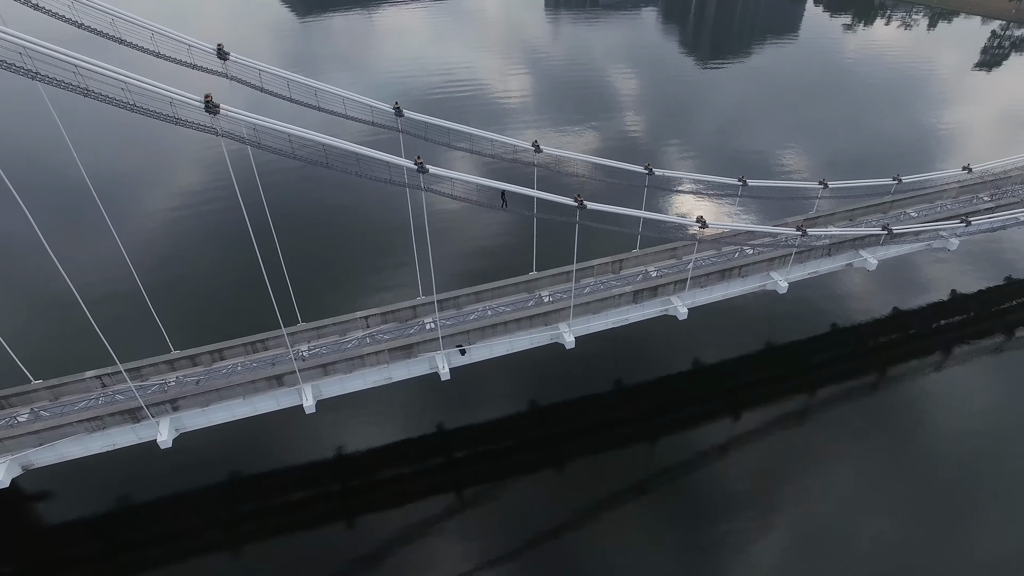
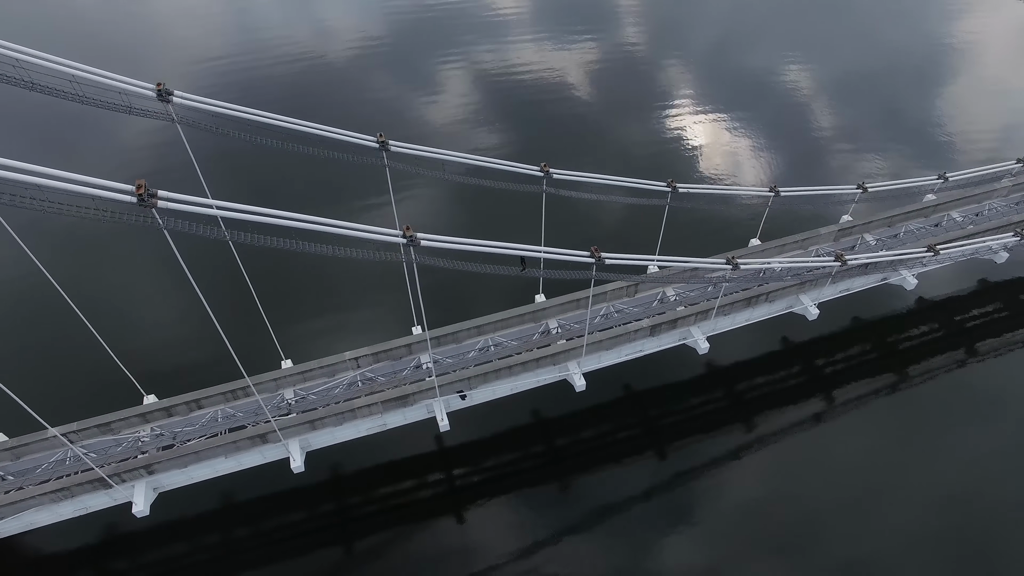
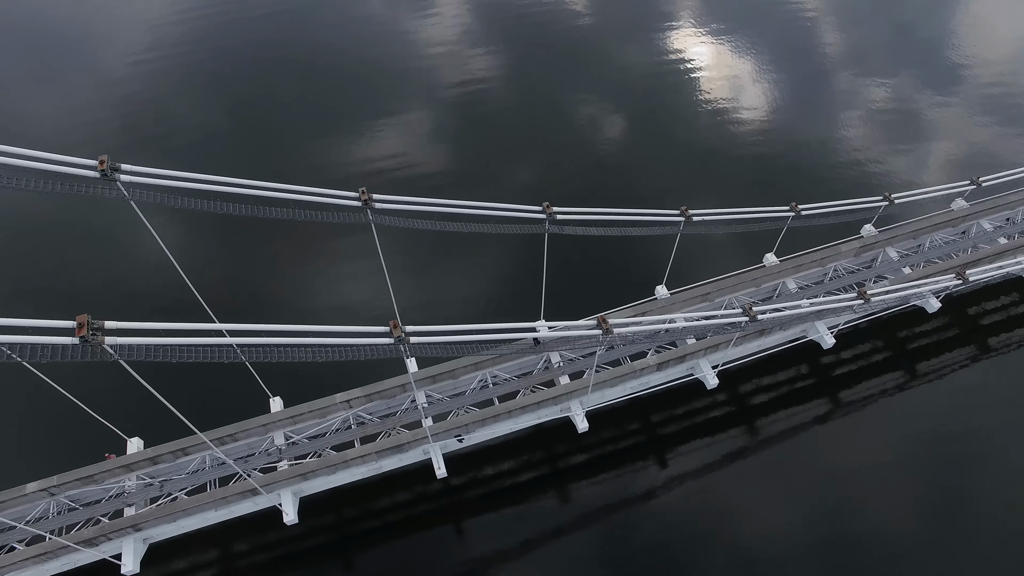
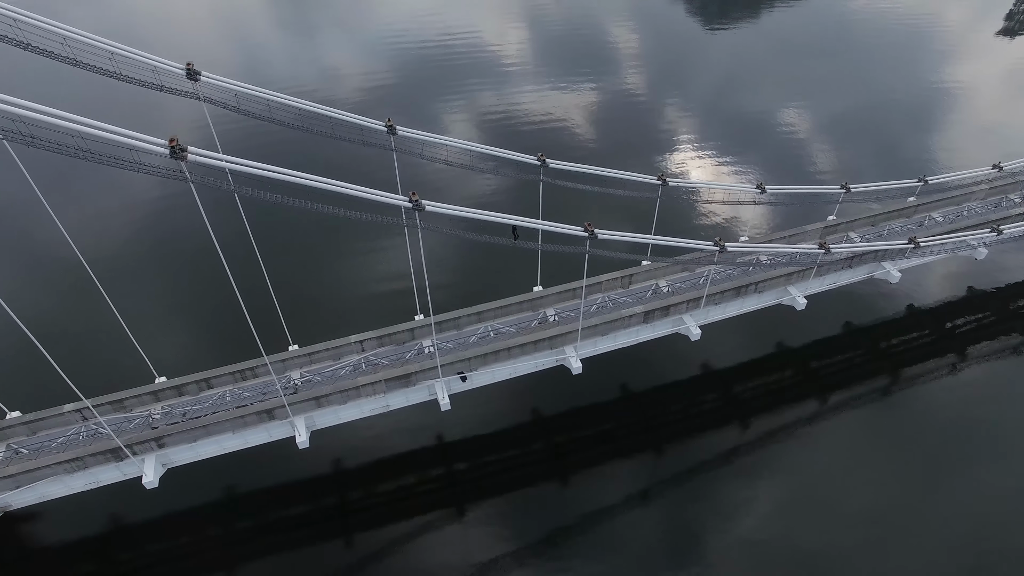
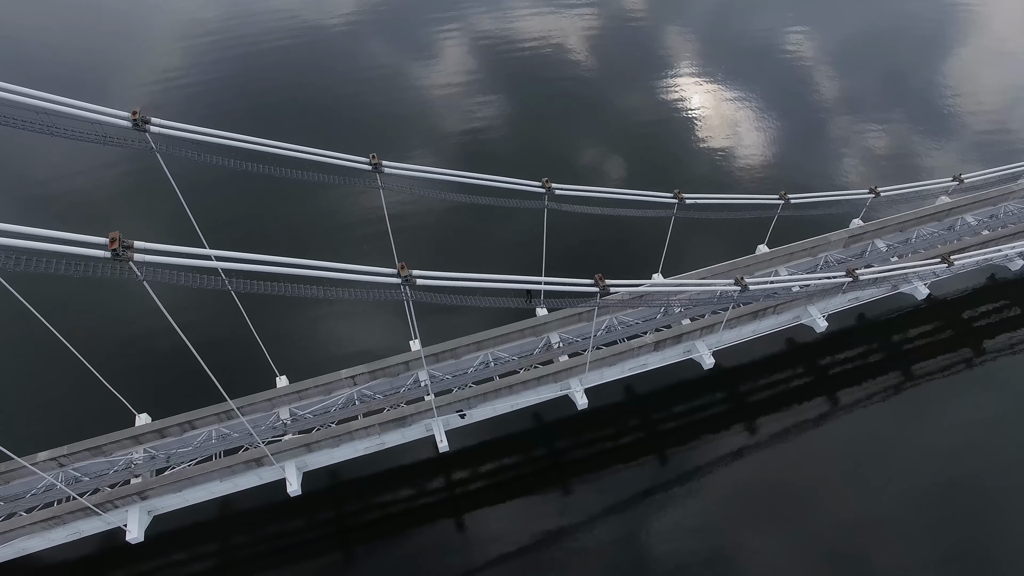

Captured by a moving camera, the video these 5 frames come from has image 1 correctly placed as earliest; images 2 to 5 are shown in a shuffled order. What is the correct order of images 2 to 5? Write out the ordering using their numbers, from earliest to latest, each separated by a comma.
4, 2, 5, 3
